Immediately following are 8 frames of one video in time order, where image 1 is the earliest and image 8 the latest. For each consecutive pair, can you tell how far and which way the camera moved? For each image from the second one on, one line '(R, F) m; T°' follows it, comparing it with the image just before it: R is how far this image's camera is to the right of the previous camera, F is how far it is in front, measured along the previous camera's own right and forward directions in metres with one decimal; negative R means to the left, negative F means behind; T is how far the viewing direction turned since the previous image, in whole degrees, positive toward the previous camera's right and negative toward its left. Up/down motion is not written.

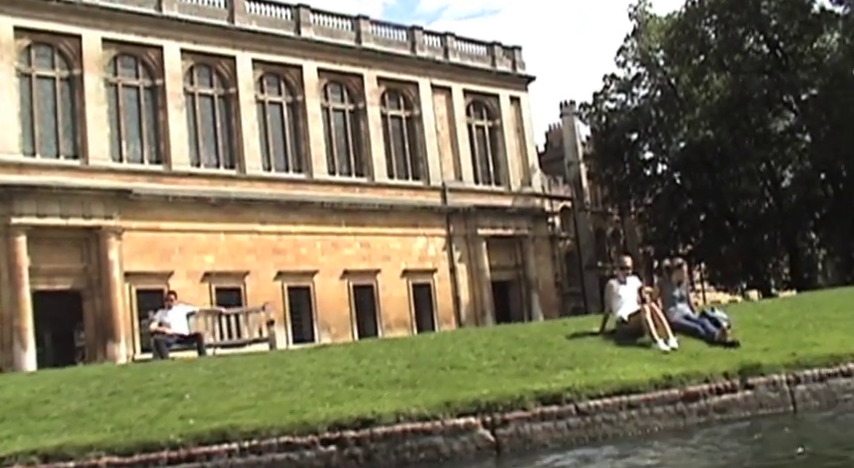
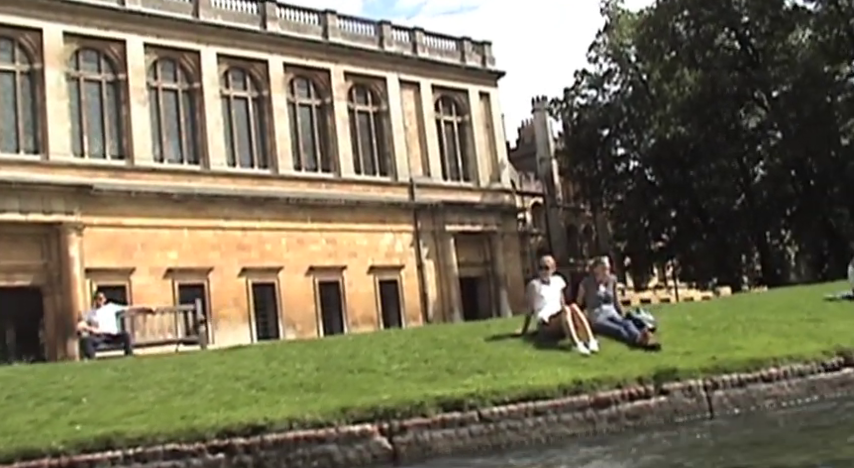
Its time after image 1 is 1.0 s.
(+1.0, +0.3) m; 0°
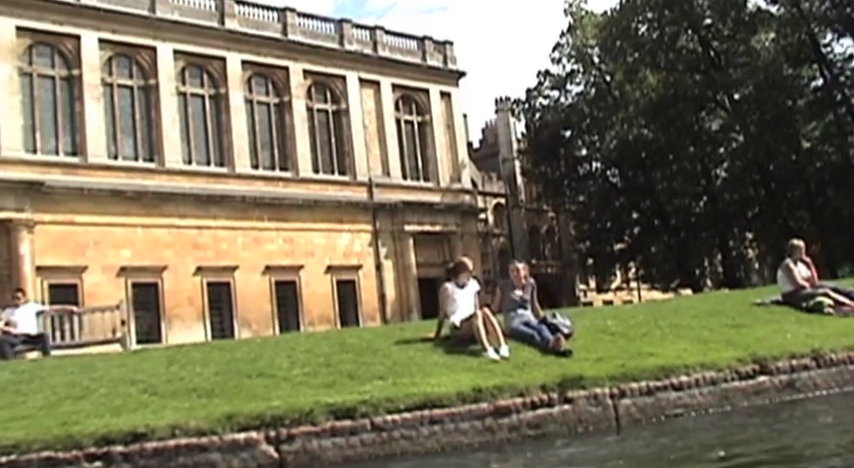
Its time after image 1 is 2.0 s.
(+1.0, +0.2) m; +1°
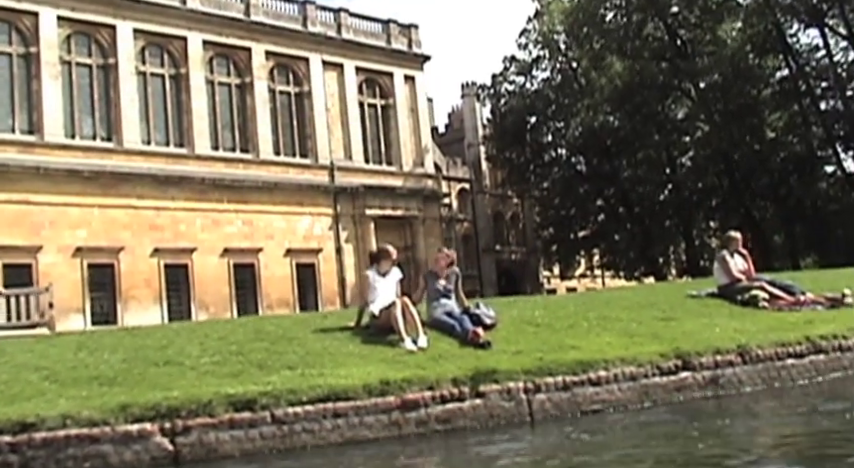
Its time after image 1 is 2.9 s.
(+0.8, +0.2) m; +1°
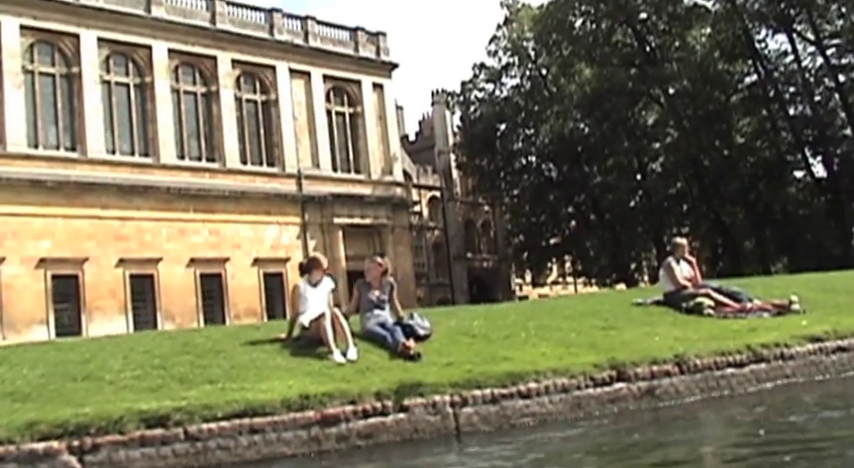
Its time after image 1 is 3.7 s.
(+0.8, +0.2) m; +1°
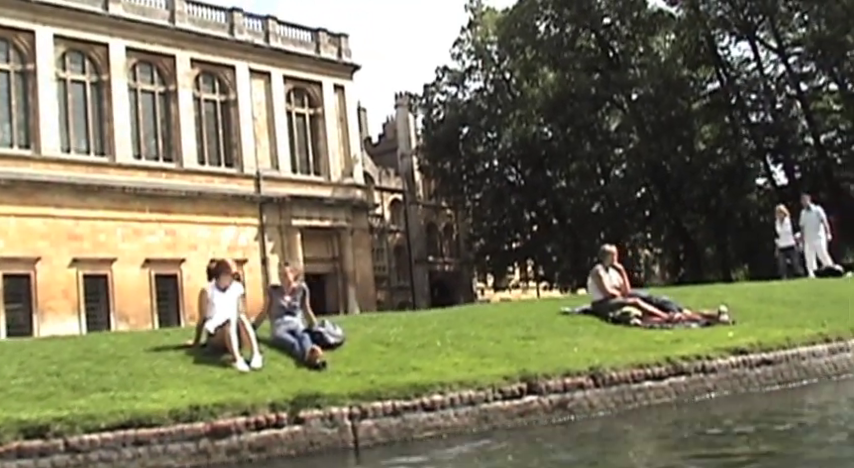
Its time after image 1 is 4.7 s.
(+1.0, +0.2) m; +1°
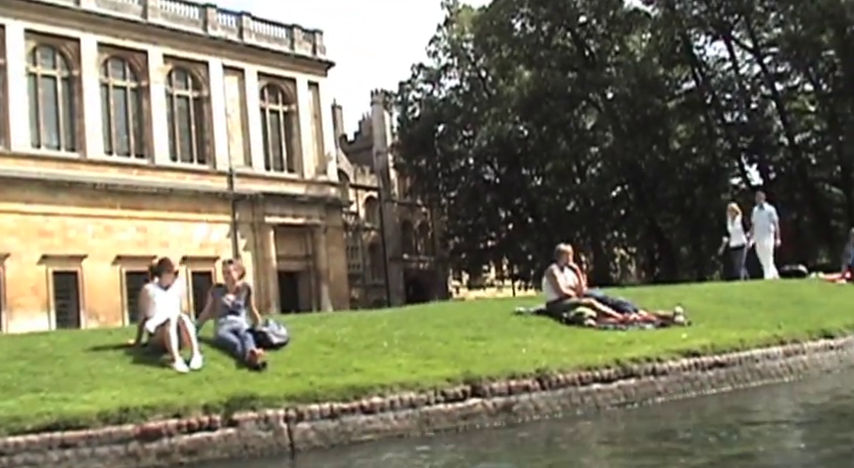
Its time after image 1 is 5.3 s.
(+0.6, +0.1) m; +1°
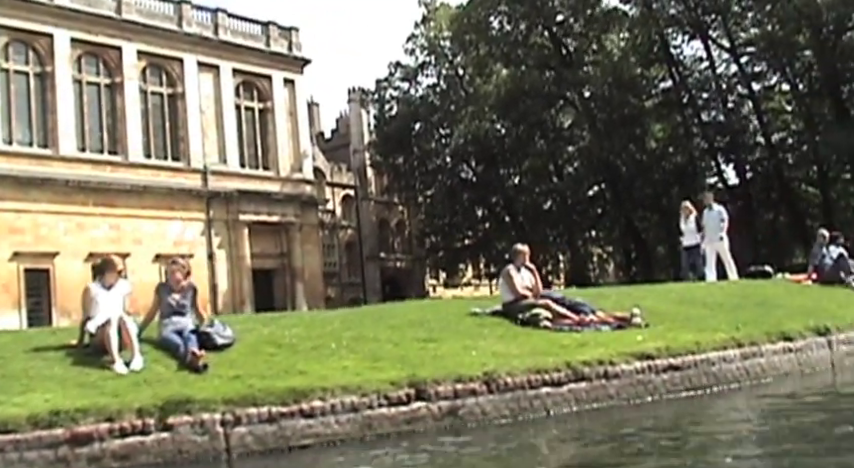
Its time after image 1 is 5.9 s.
(+0.6, +0.1) m; 0°
